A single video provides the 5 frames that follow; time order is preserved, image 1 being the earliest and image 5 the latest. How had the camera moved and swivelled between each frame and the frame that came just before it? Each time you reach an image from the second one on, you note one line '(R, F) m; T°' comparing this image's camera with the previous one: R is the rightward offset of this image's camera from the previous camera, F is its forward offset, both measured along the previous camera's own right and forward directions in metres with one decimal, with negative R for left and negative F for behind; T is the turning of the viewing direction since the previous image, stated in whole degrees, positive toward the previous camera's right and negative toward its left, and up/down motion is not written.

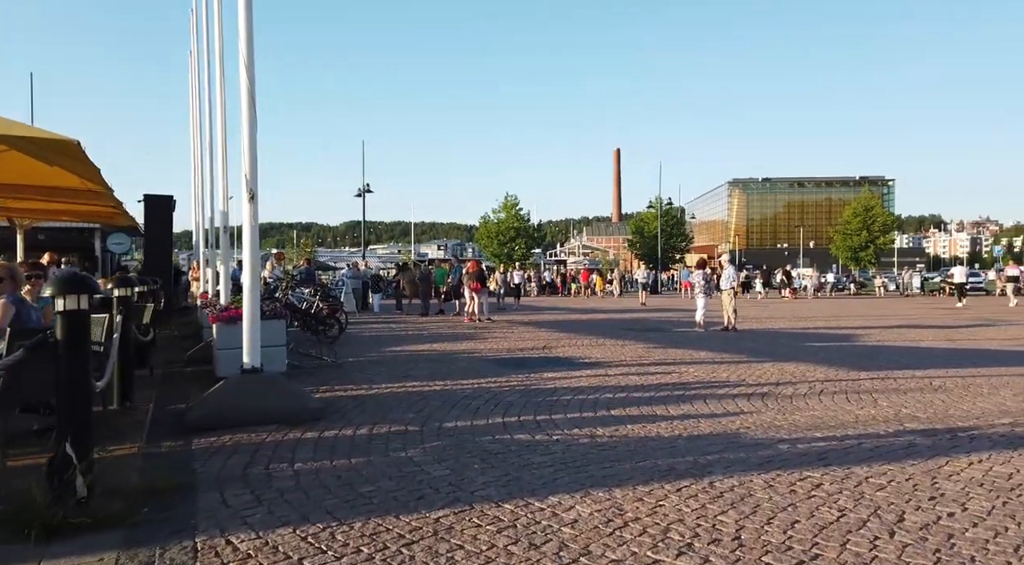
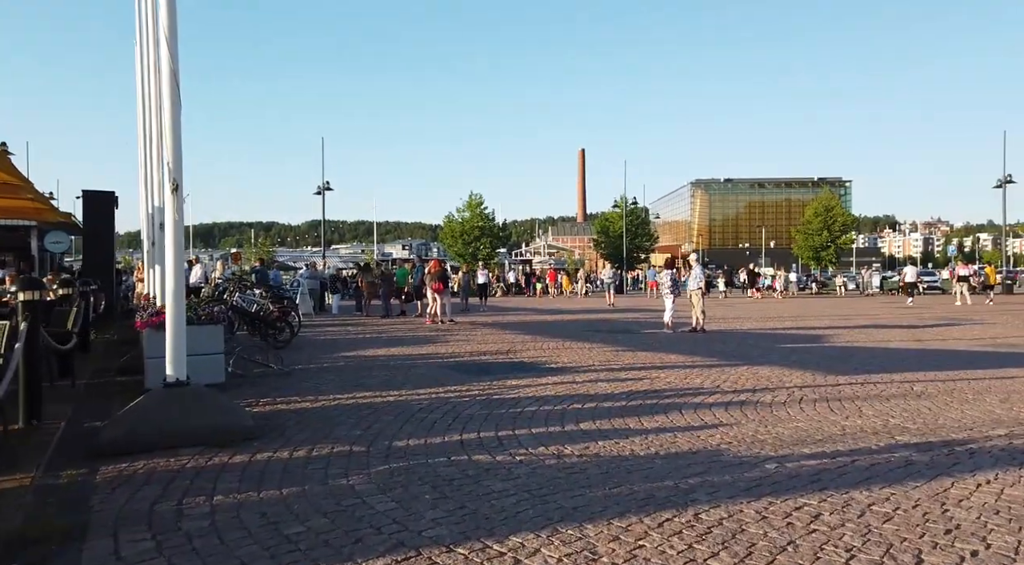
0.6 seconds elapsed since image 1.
(+0.1, +0.7) m; +2°
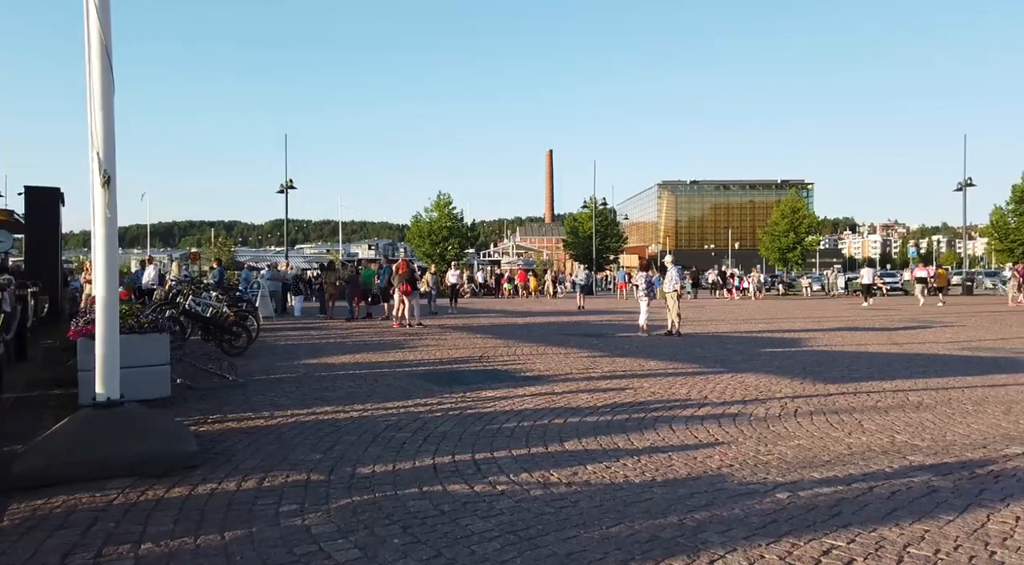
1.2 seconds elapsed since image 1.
(-0.1, +0.7) m; +2°
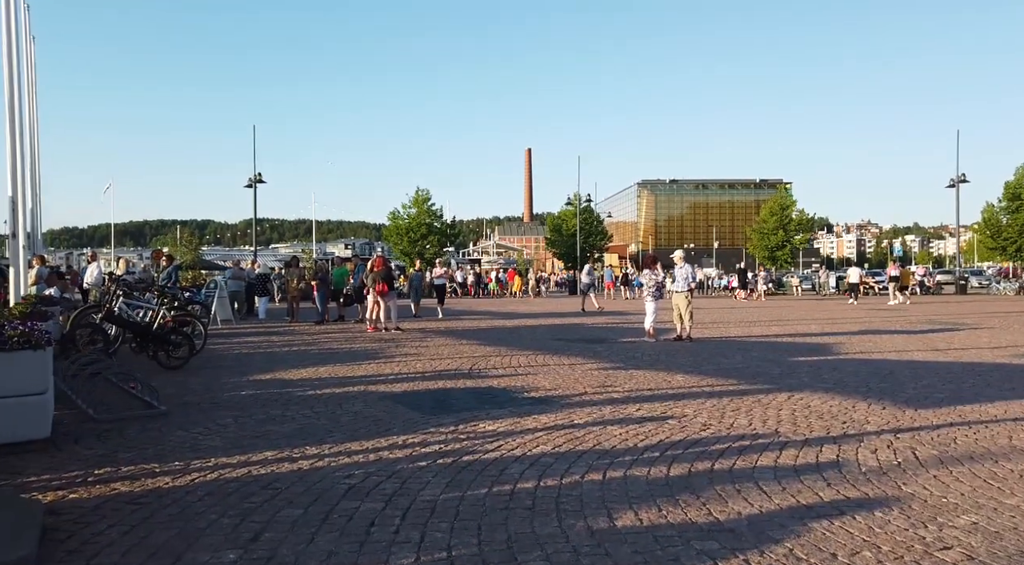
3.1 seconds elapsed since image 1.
(-0.2, +2.5) m; +1°
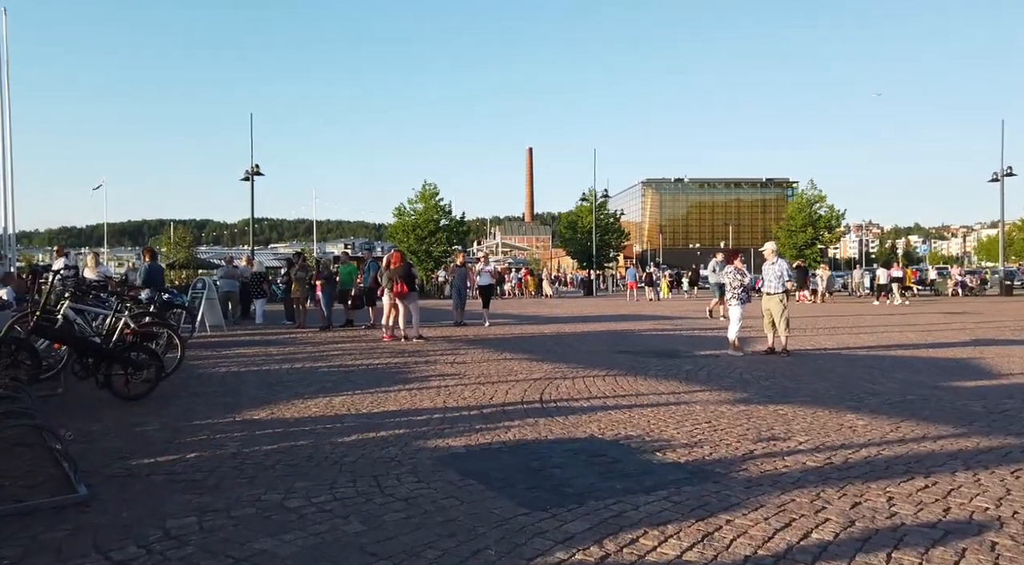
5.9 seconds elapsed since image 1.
(-0.9, +3.6) m; 0°
